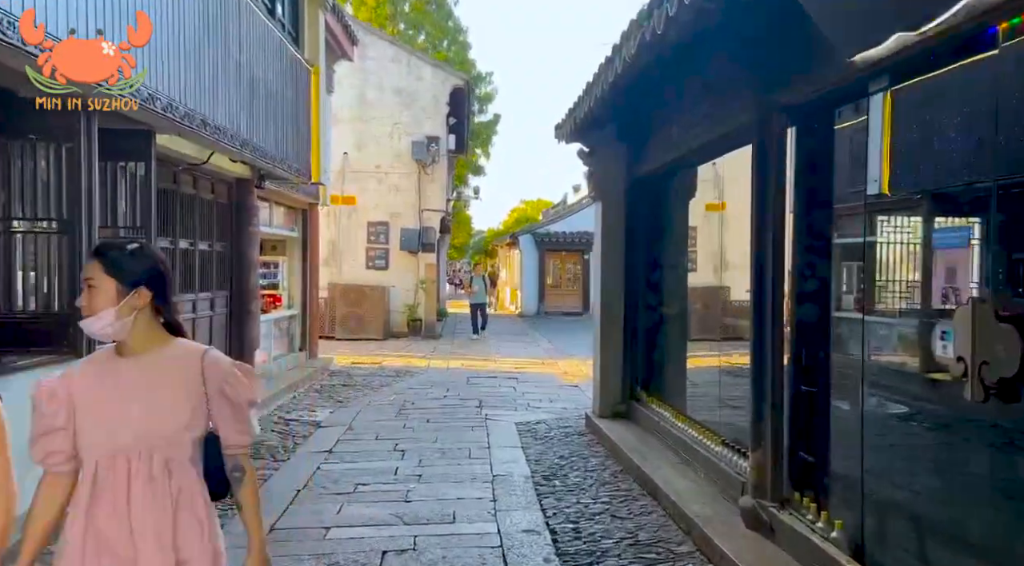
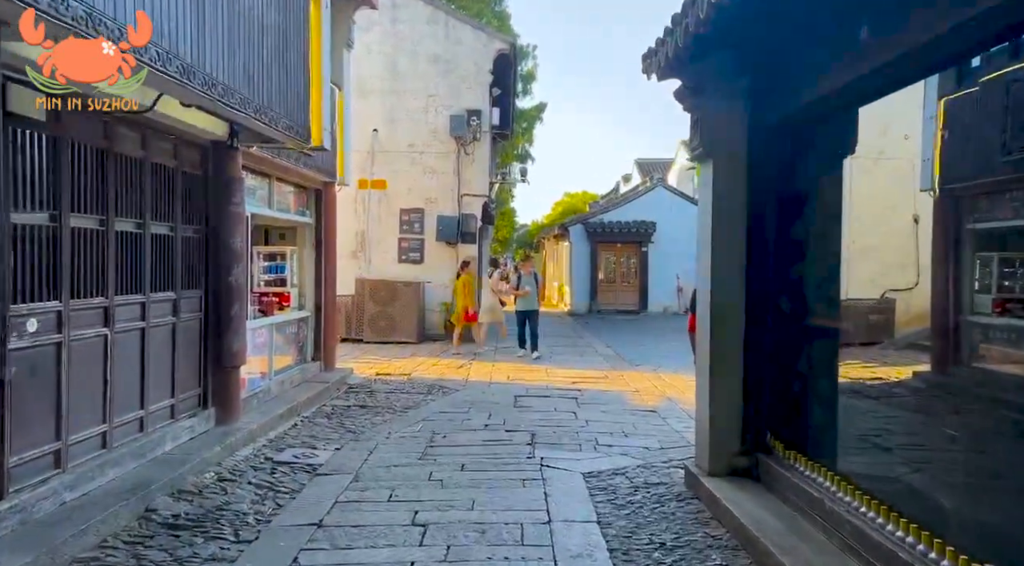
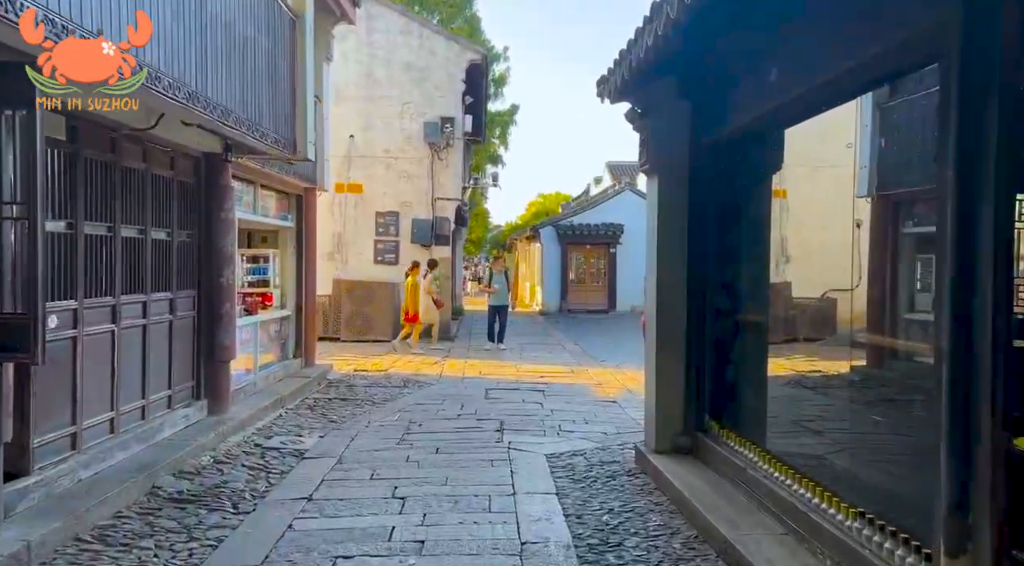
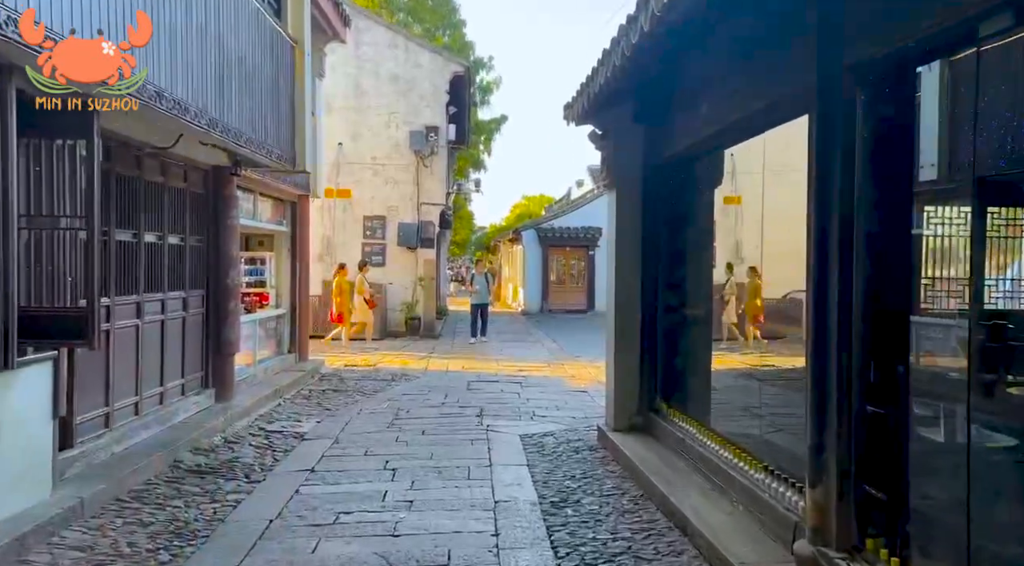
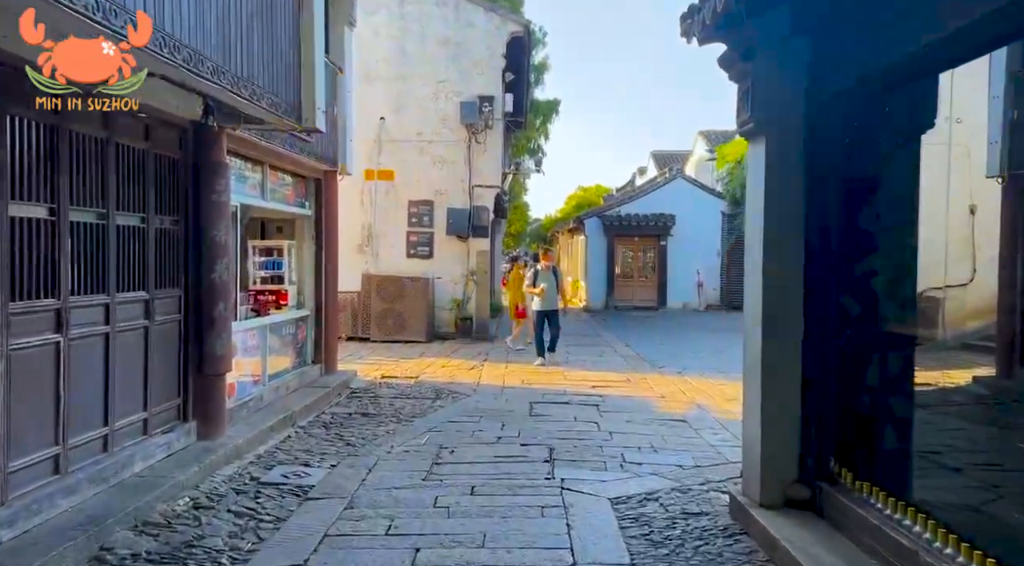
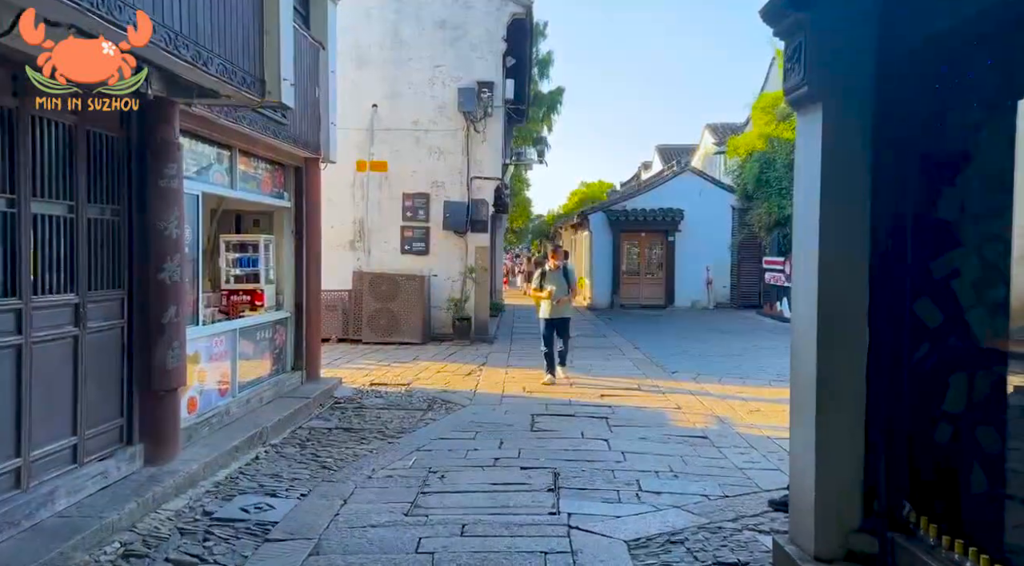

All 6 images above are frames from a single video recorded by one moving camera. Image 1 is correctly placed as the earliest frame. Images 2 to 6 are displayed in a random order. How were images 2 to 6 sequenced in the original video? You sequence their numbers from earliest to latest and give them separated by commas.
4, 3, 2, 5, 6
